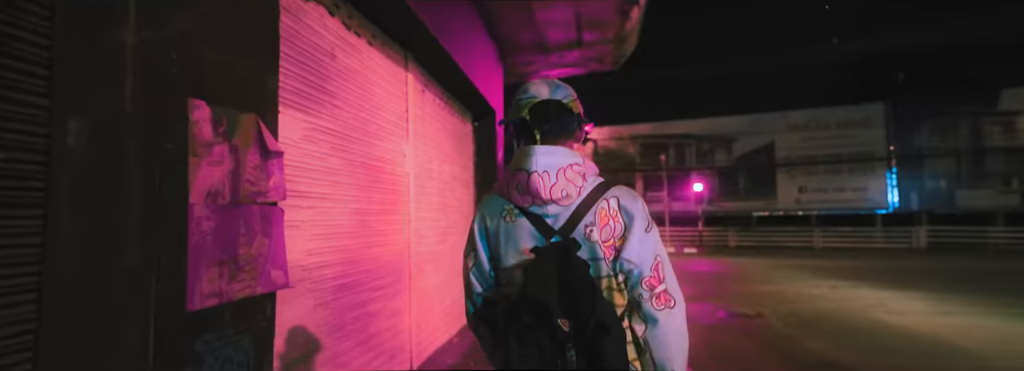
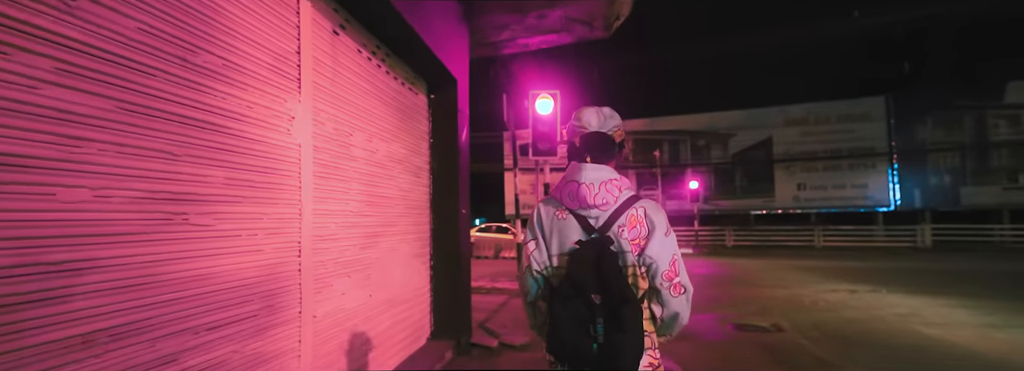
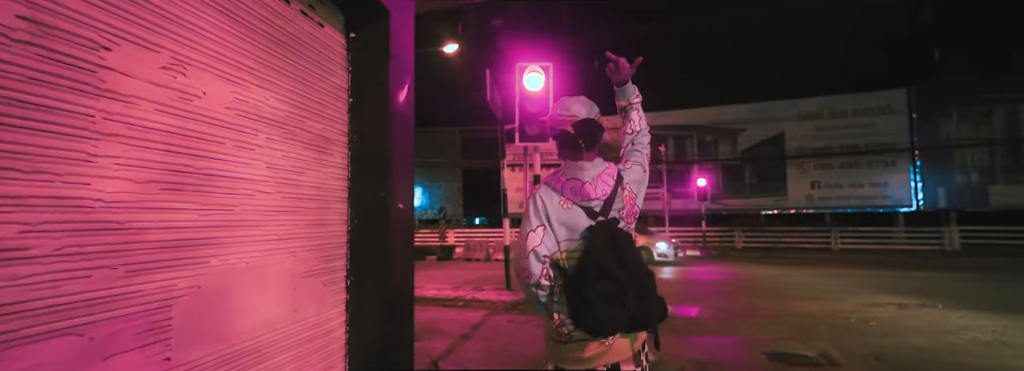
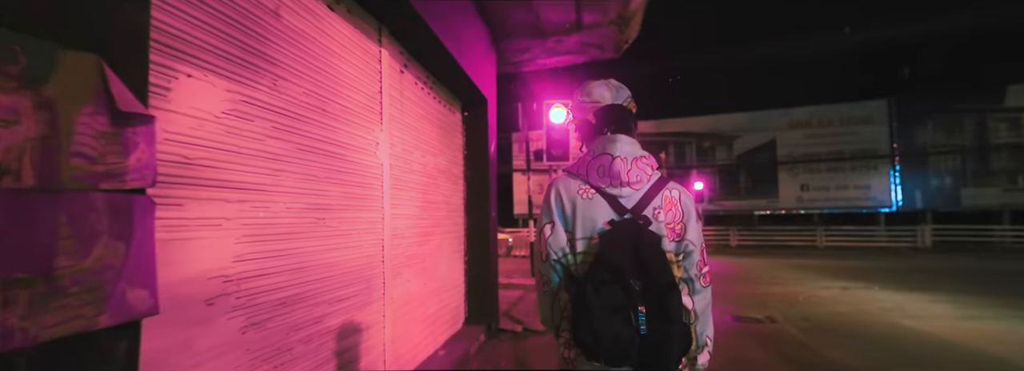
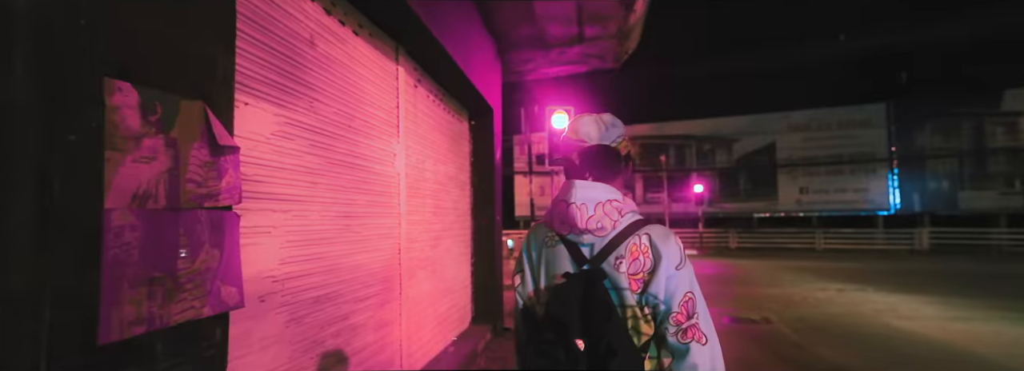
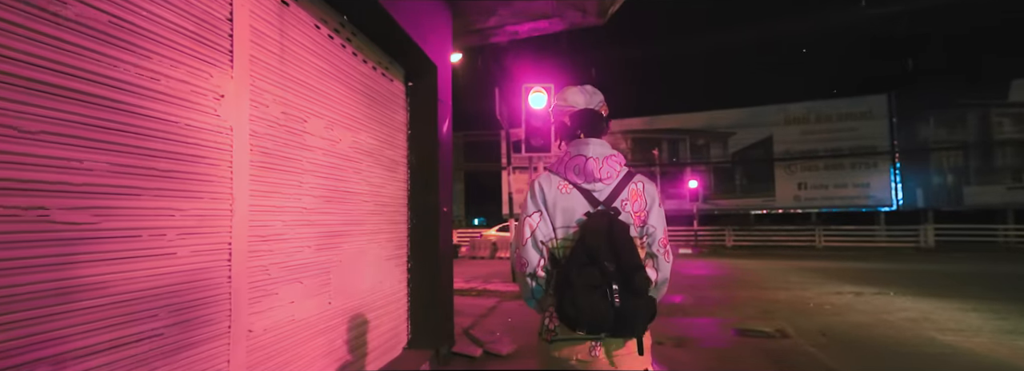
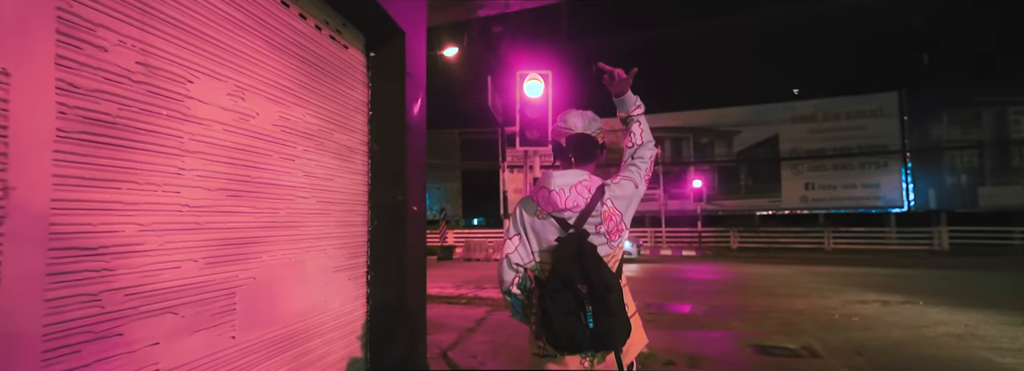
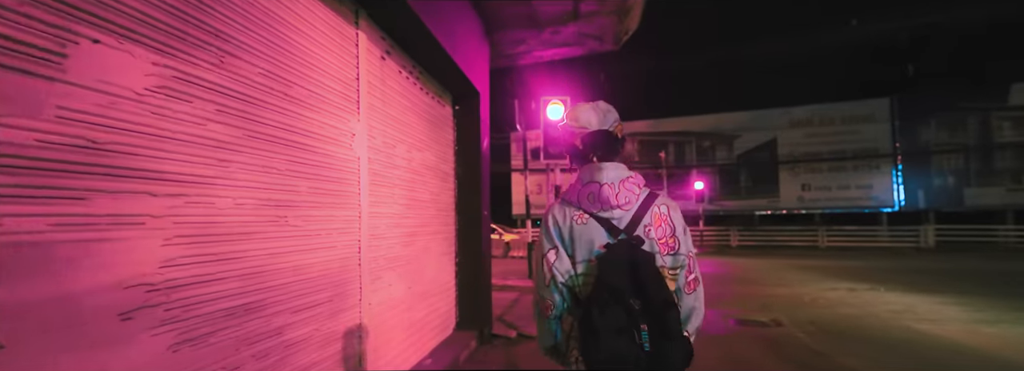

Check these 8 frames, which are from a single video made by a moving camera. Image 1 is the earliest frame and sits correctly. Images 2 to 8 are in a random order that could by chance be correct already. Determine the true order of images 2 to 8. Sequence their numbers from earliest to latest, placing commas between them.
5, 4, 8, 2, 6, 7, 3
